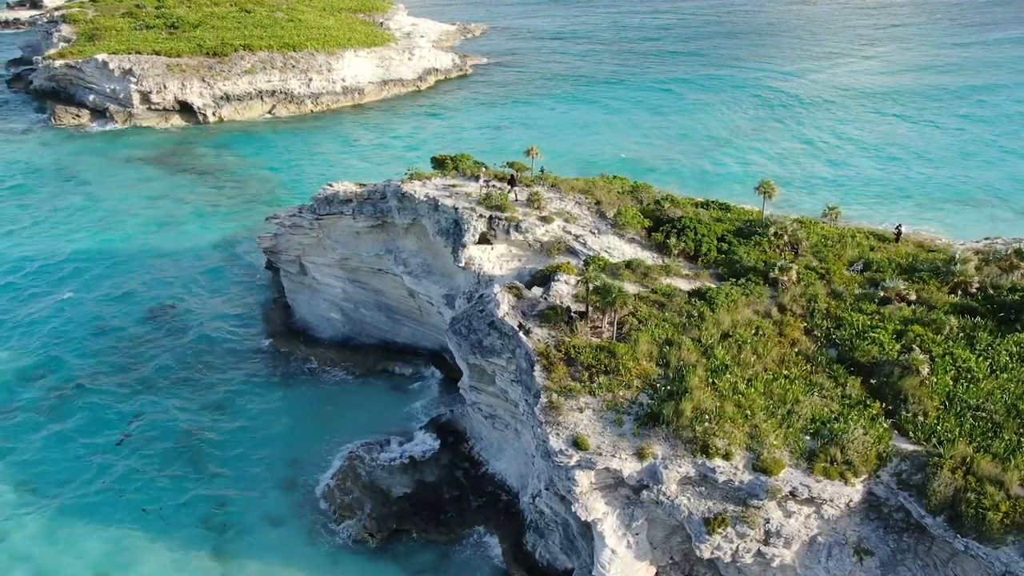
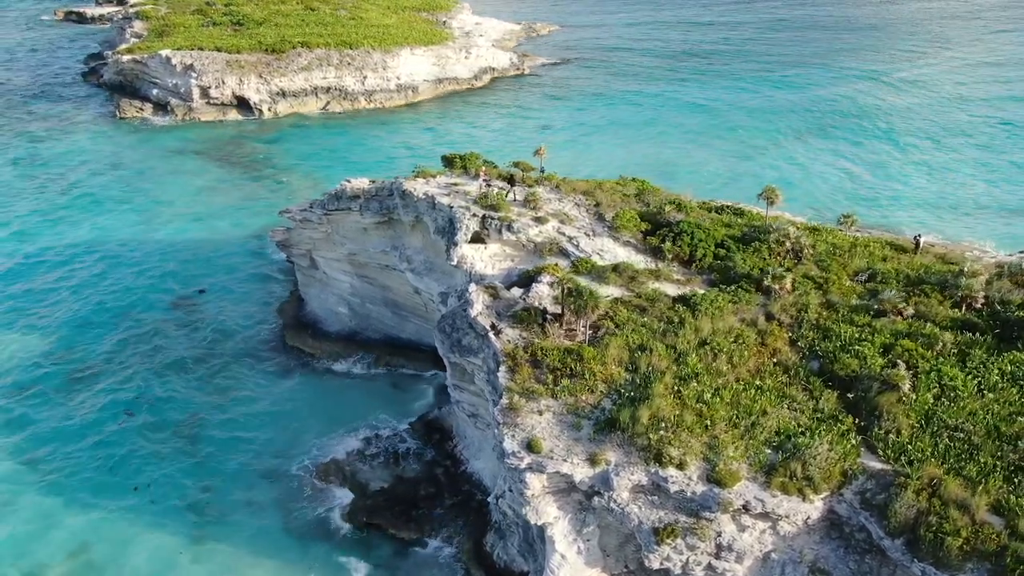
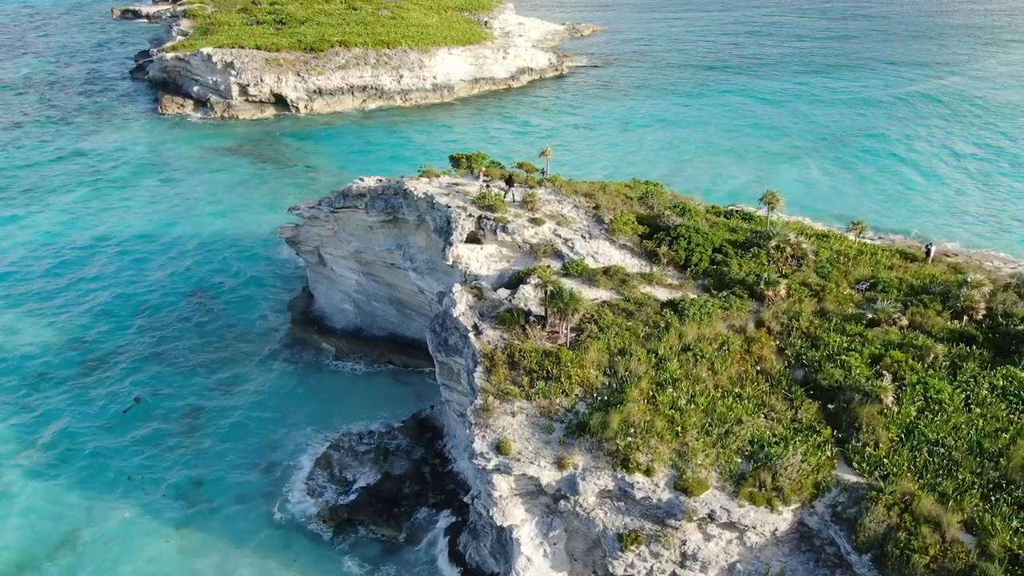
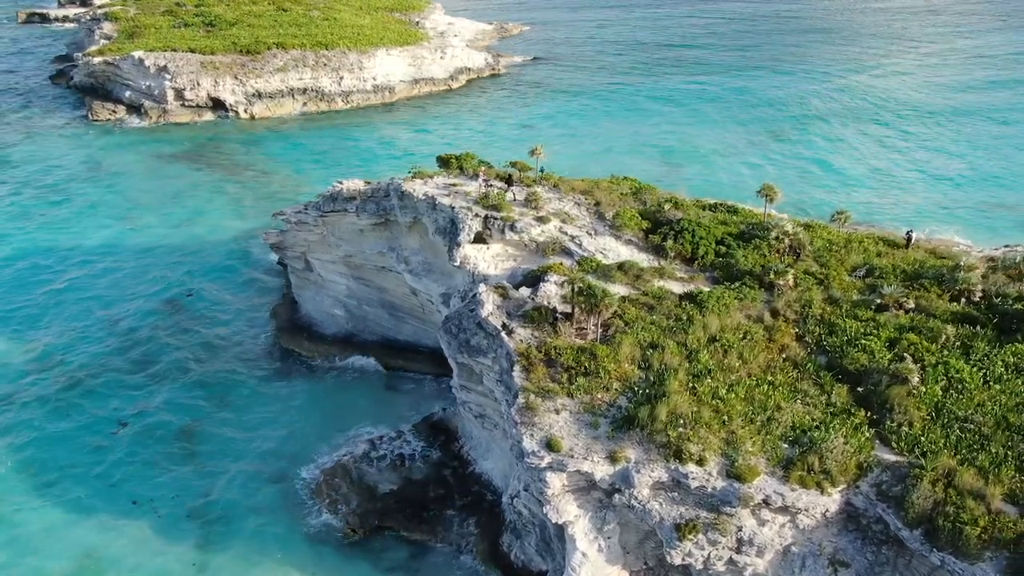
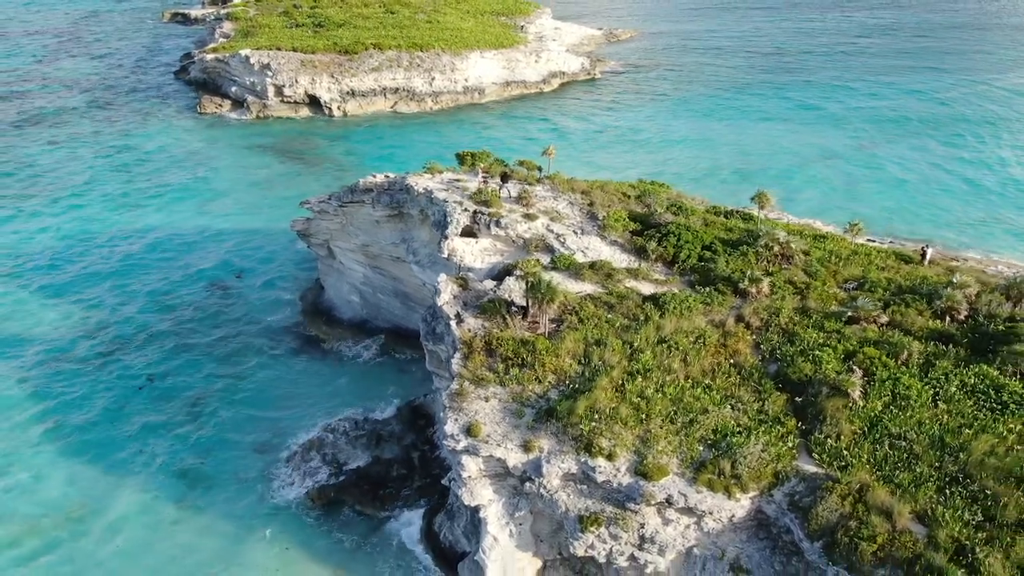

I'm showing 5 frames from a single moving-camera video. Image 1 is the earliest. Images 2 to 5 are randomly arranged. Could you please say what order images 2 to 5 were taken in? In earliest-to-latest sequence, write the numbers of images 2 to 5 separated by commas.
4, 2, 3, 5
